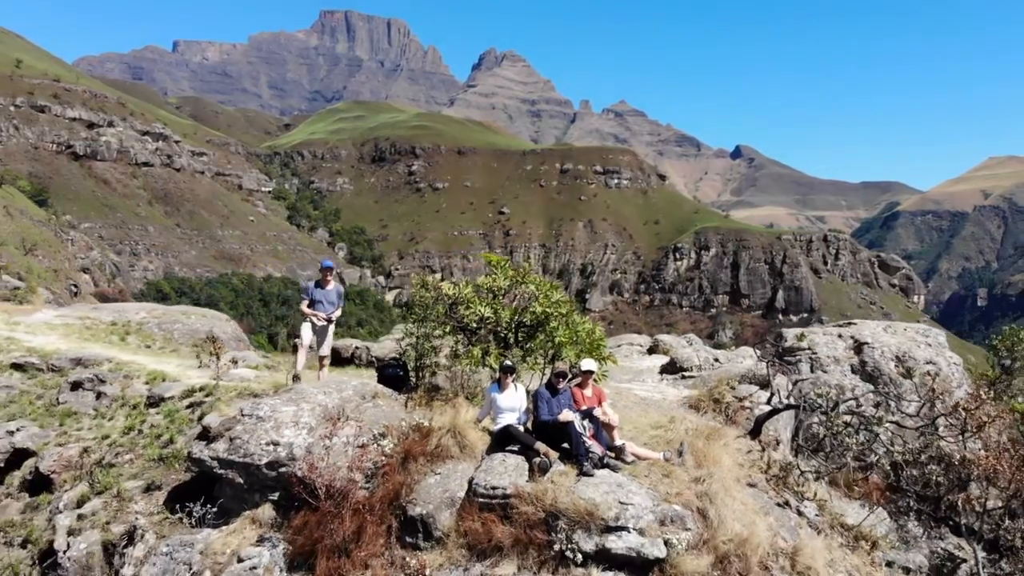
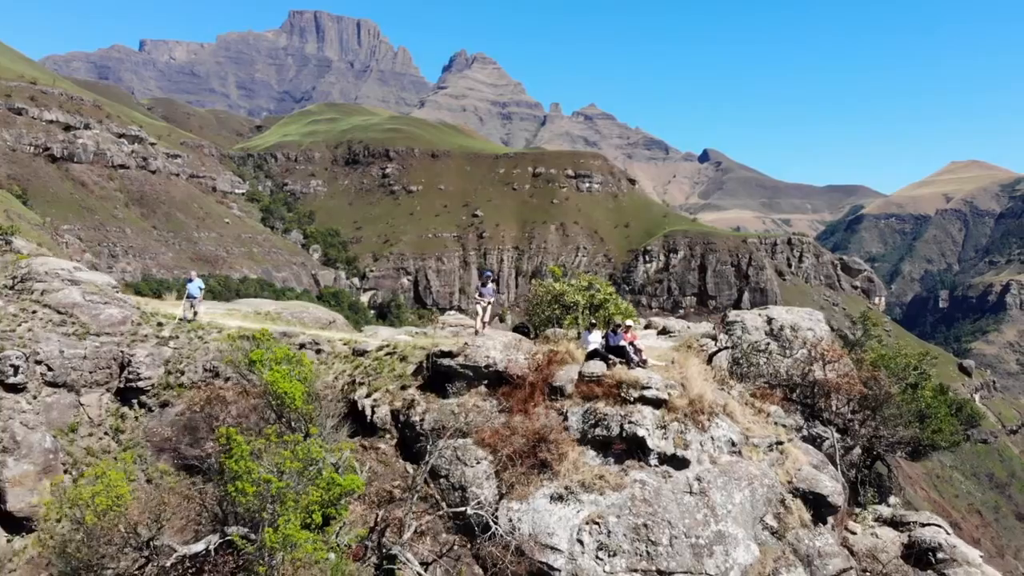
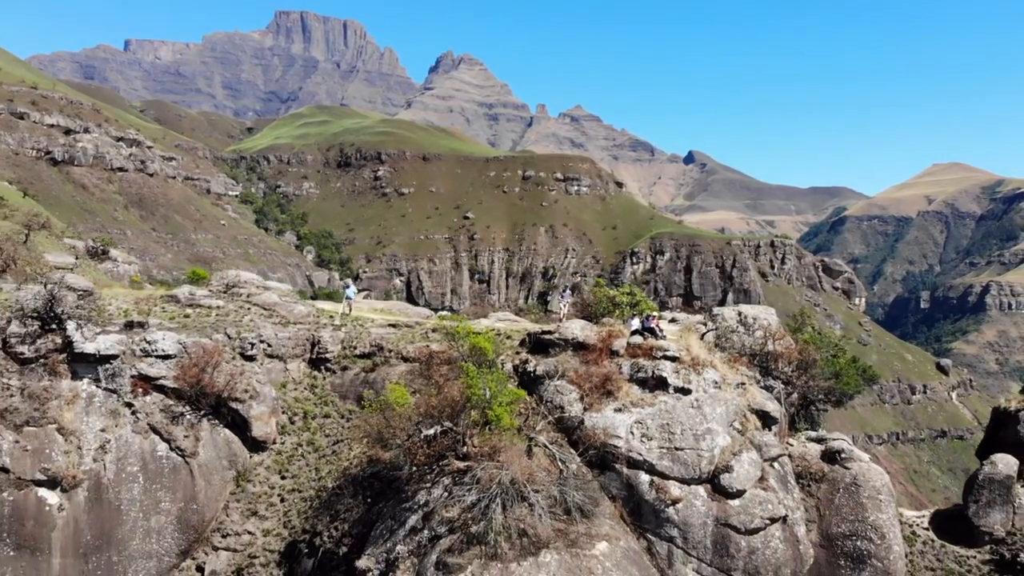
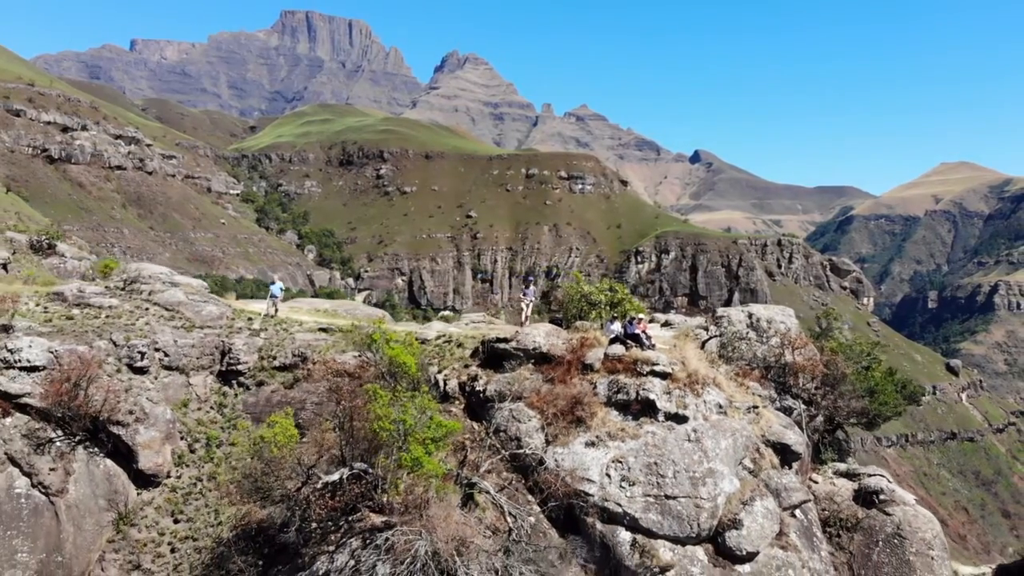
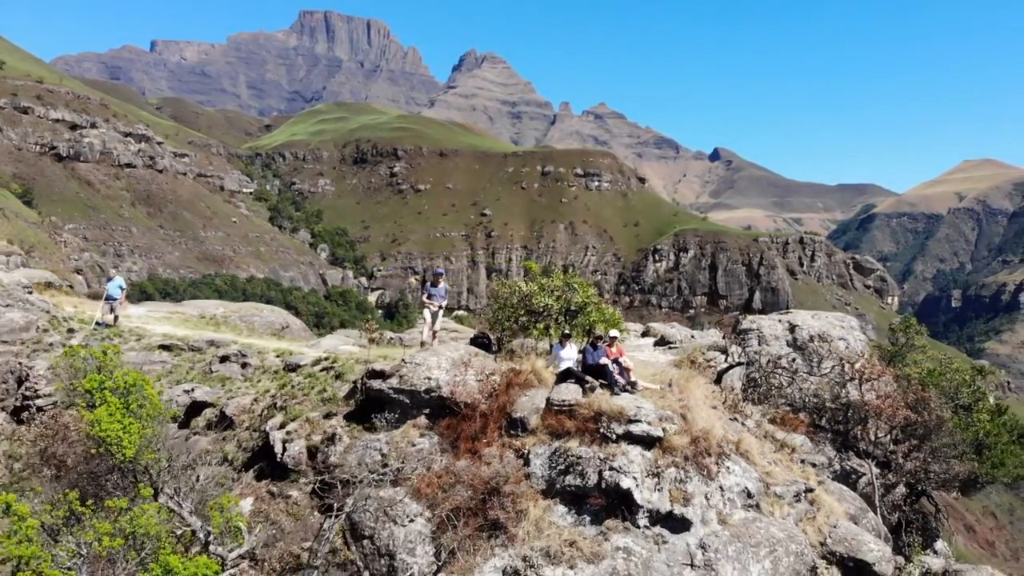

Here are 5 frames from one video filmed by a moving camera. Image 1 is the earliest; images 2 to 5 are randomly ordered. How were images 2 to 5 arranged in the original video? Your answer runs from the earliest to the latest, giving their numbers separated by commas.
5, 2, 4, 3
